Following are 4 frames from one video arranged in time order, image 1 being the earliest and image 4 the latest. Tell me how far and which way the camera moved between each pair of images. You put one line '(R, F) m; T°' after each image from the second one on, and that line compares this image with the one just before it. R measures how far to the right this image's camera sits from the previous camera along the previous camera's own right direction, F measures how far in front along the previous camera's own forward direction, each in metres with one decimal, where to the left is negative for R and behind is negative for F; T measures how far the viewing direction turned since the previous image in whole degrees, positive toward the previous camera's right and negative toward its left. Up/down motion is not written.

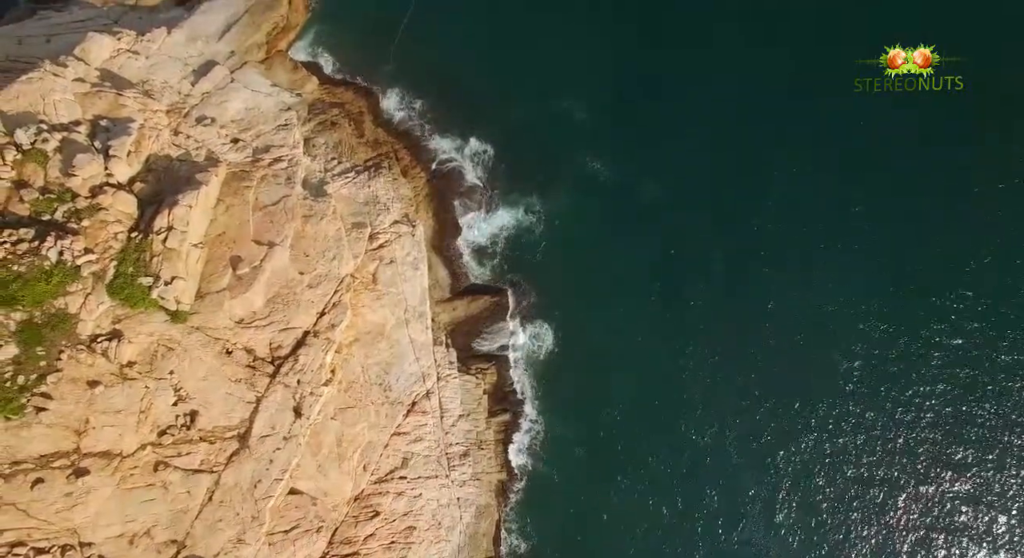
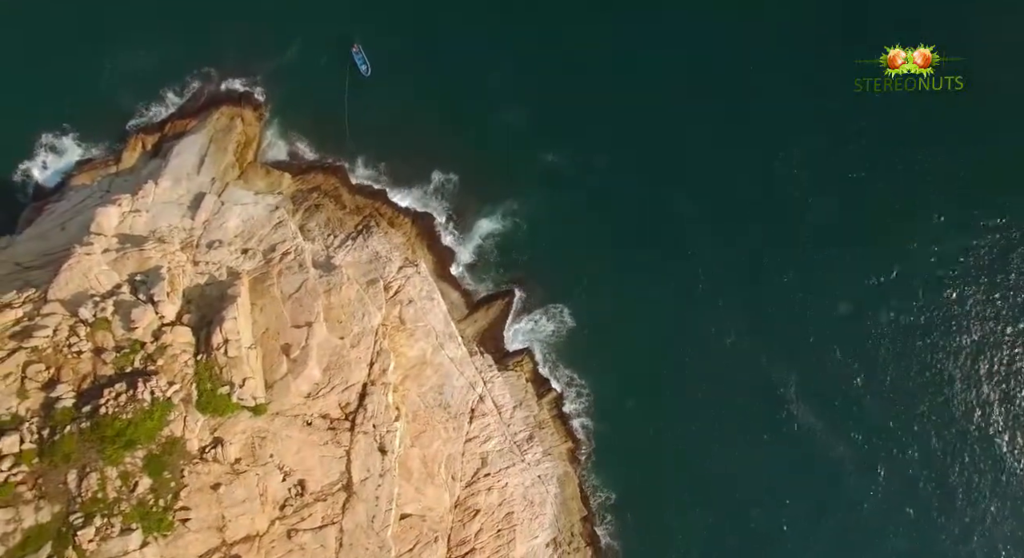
(0.0, -7.1) m; 0°
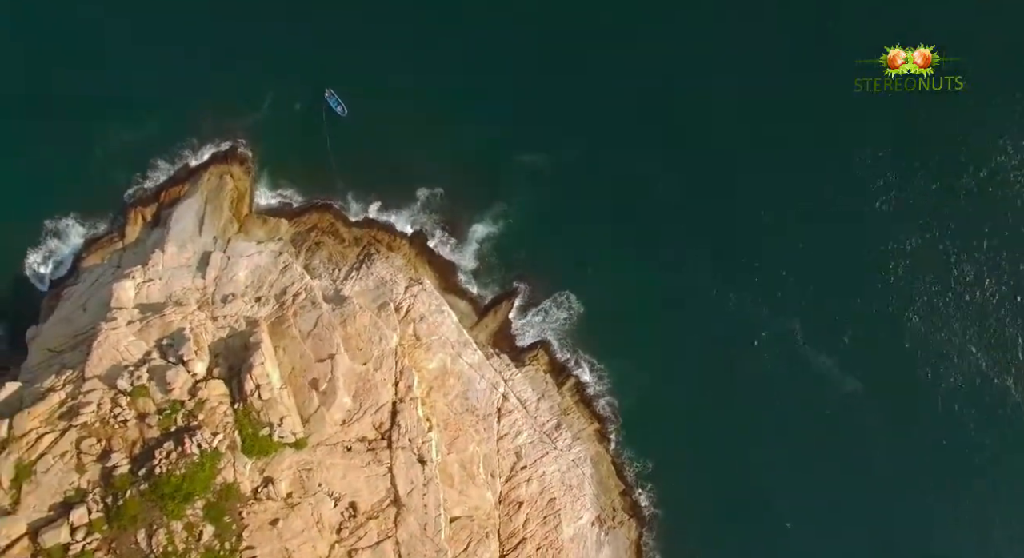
(0.0, -2.7) m; 0°
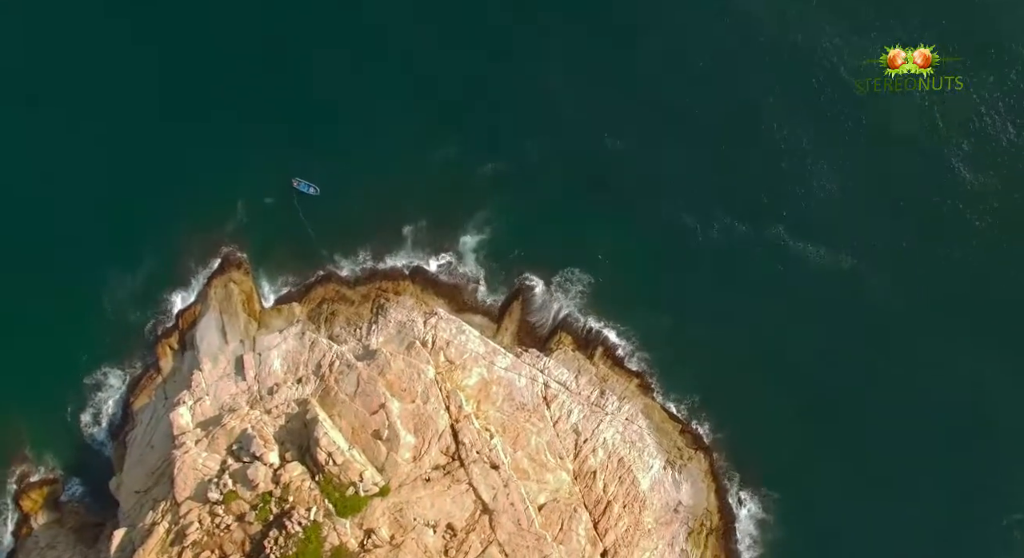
(+0.1, -4.4) m; 0°
